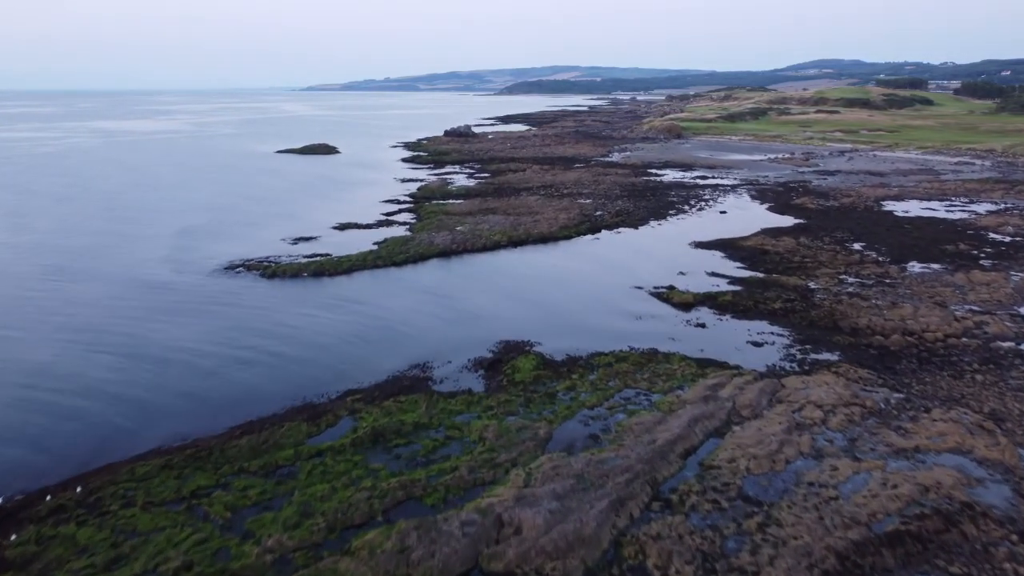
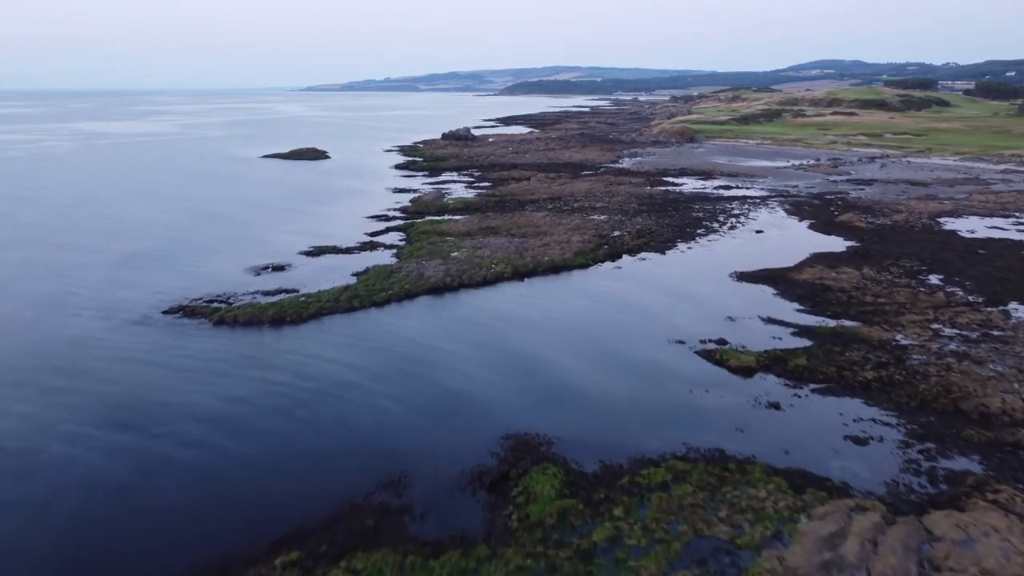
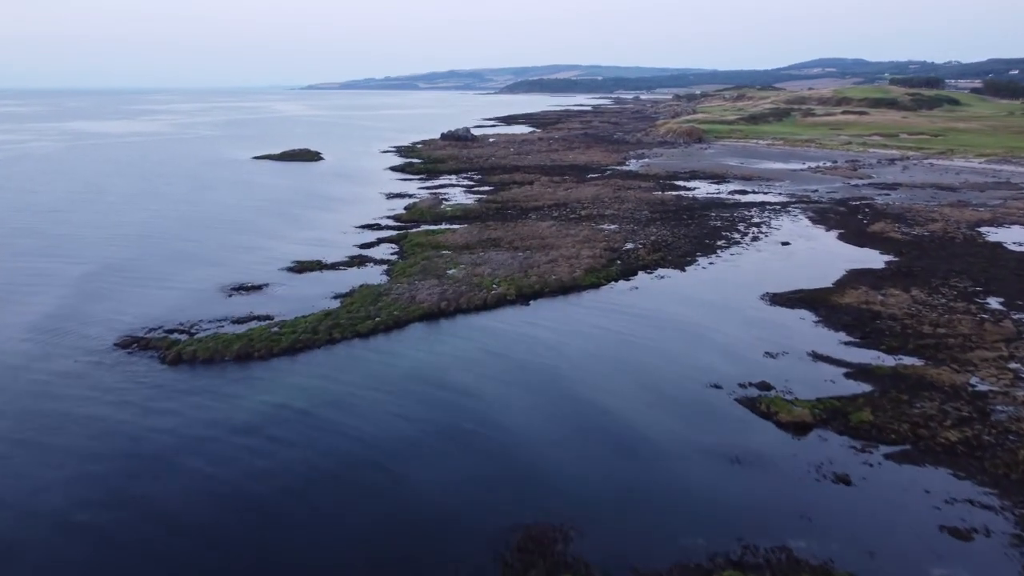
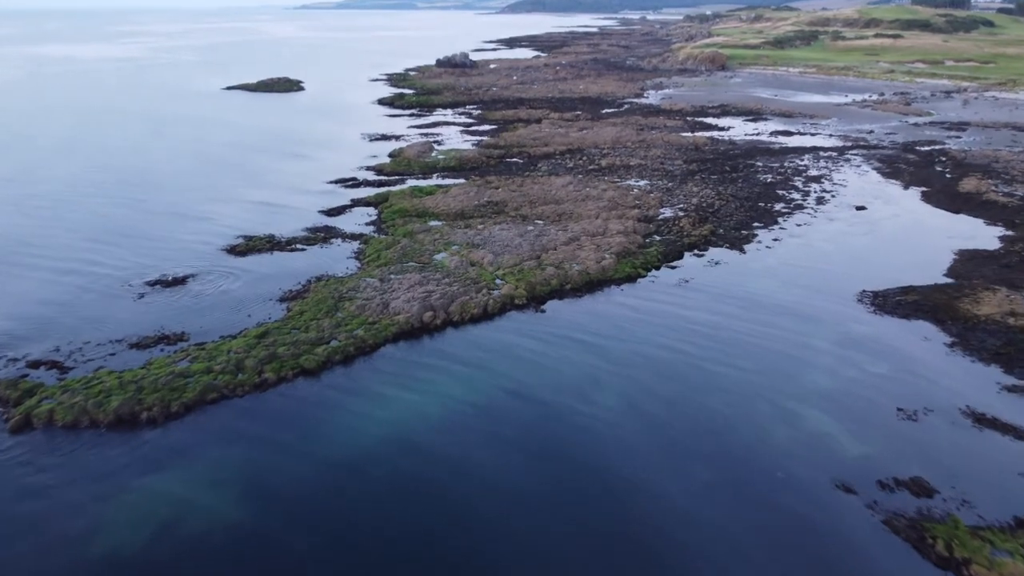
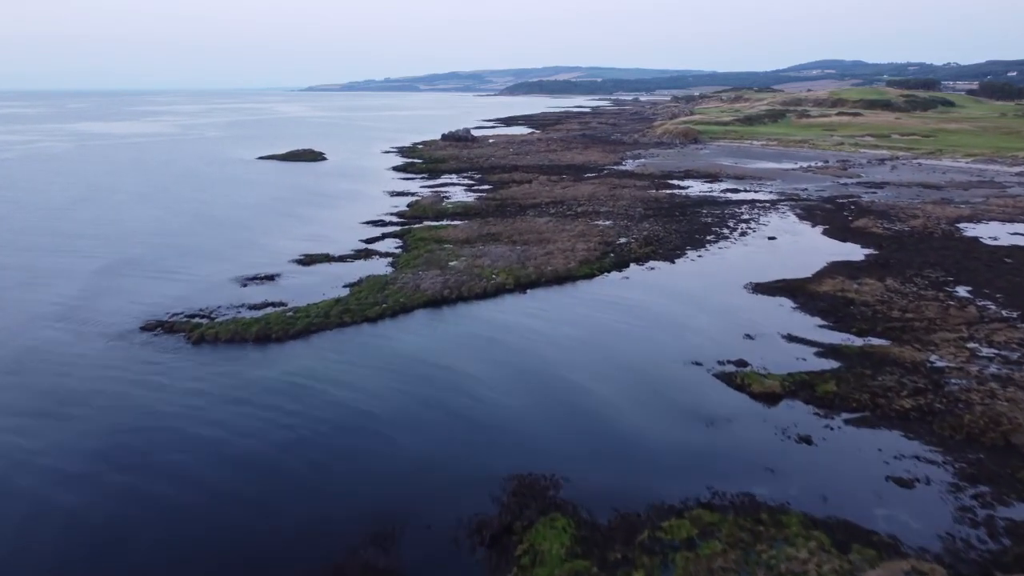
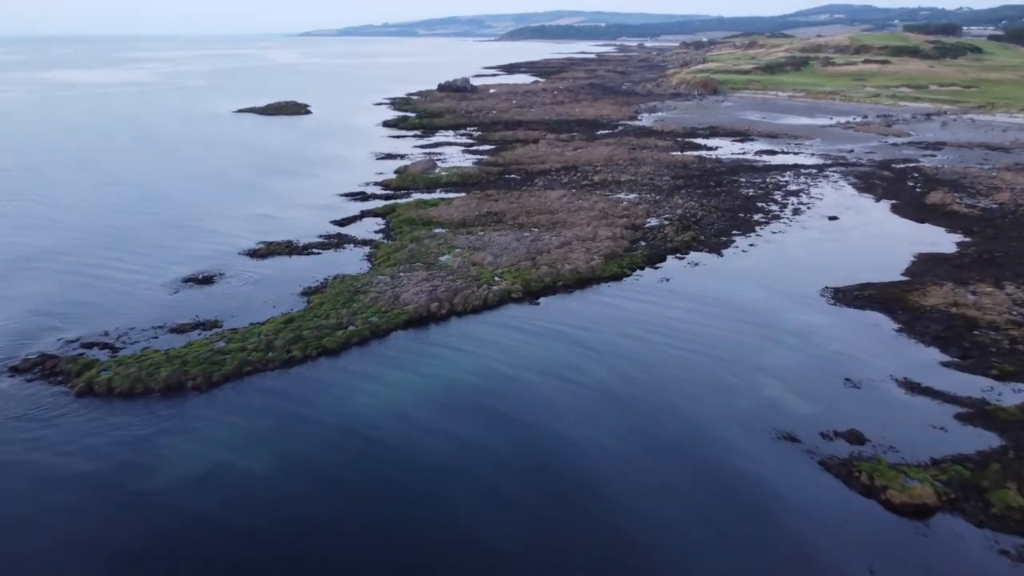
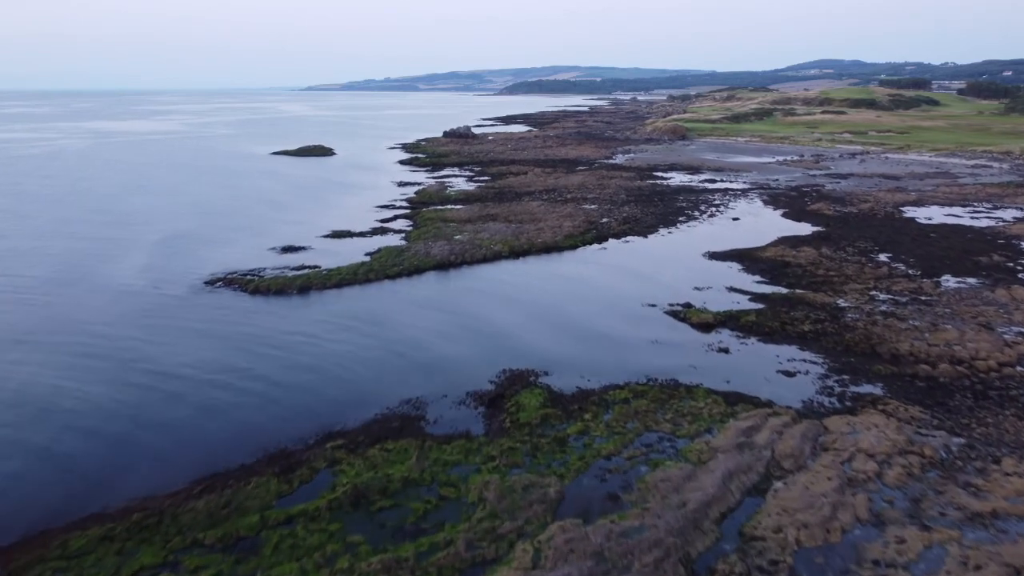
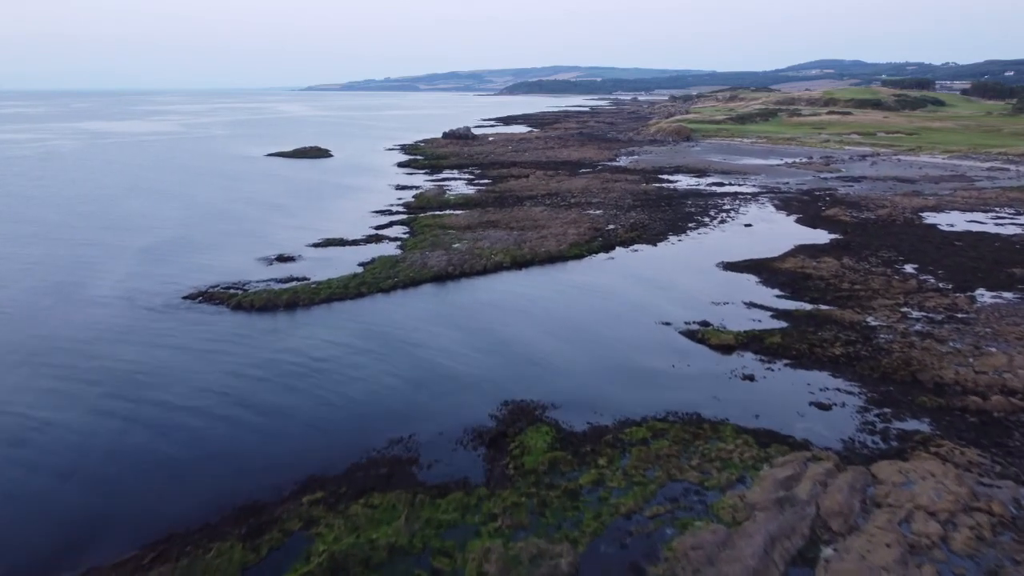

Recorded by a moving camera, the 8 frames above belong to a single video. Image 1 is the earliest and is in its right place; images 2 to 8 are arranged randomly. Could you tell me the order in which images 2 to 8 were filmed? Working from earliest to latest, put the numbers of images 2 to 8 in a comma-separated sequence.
7, 8, 2, 5, 3, 6, 4
